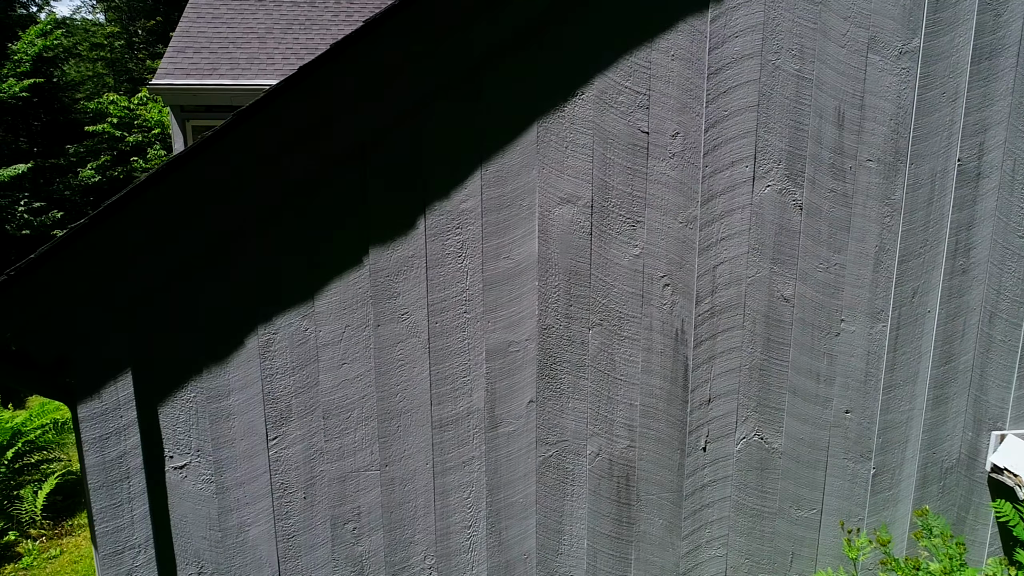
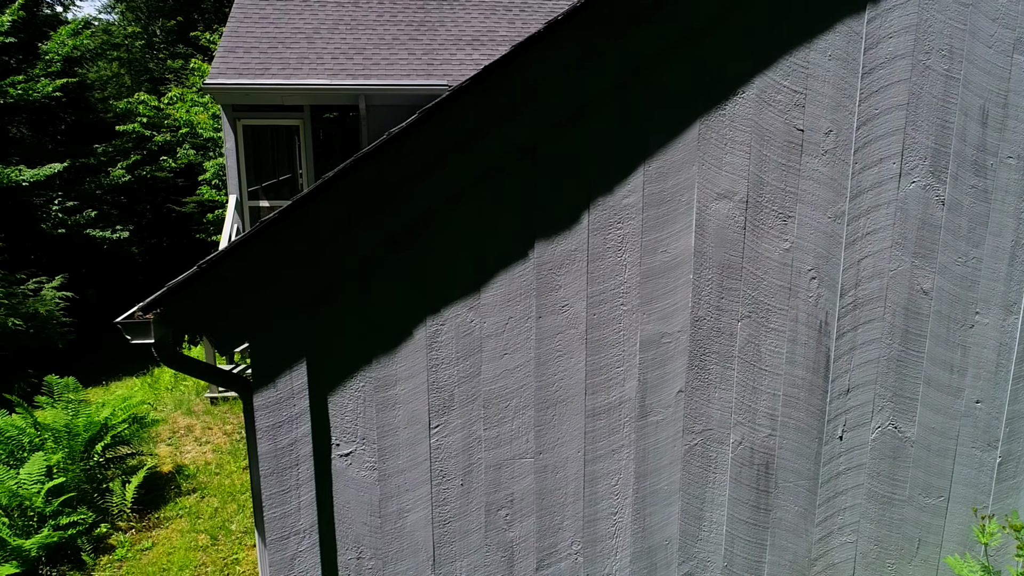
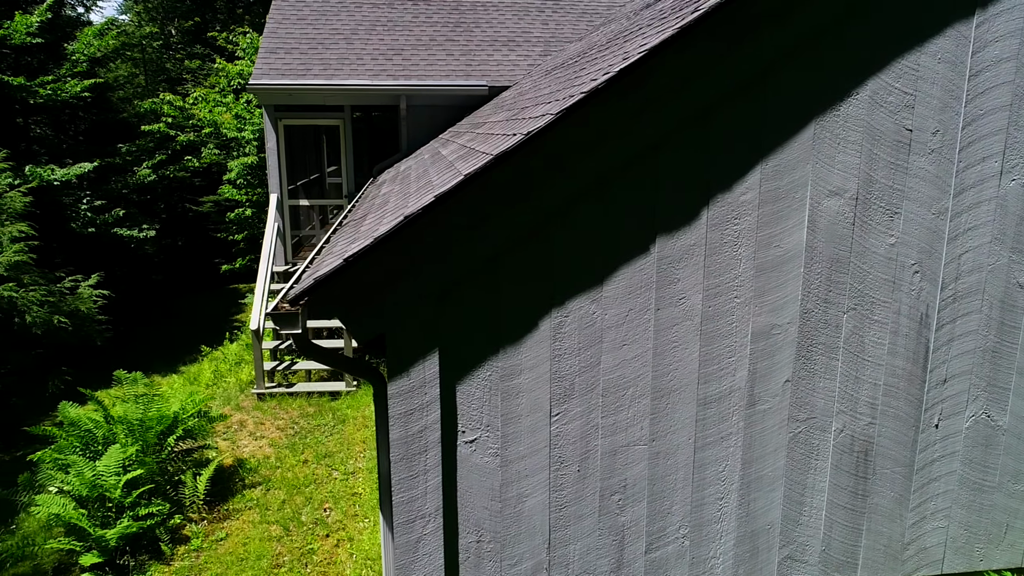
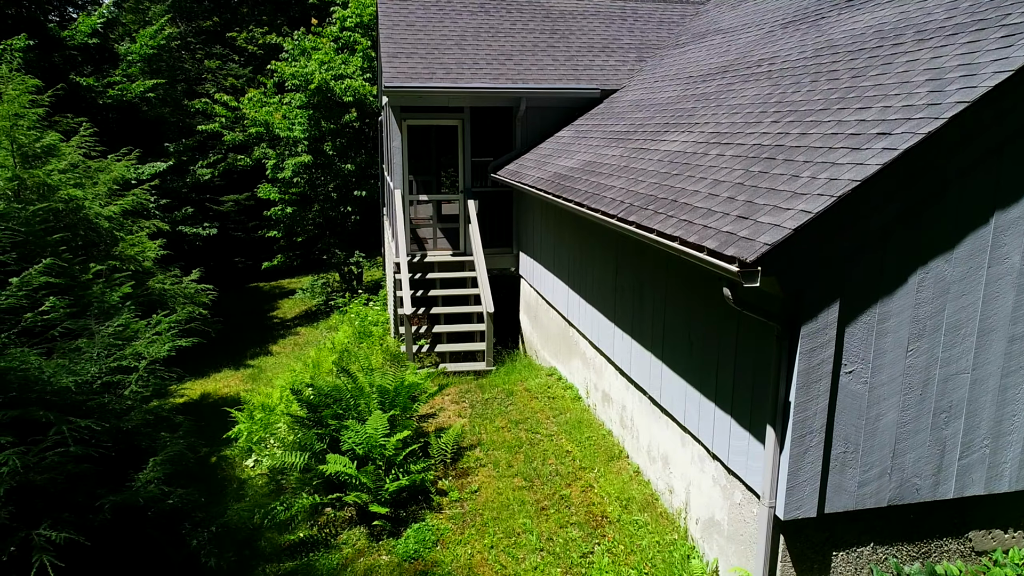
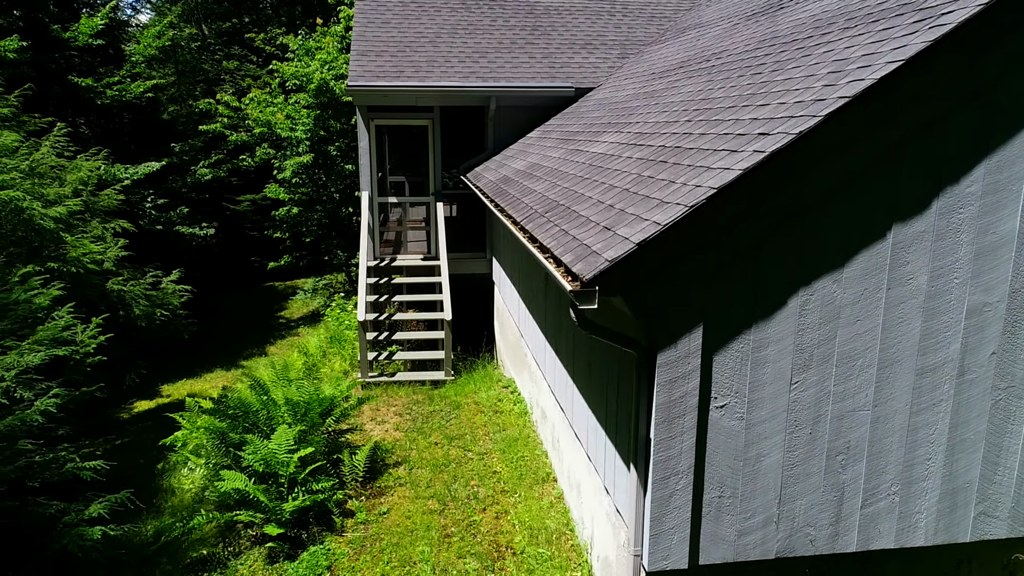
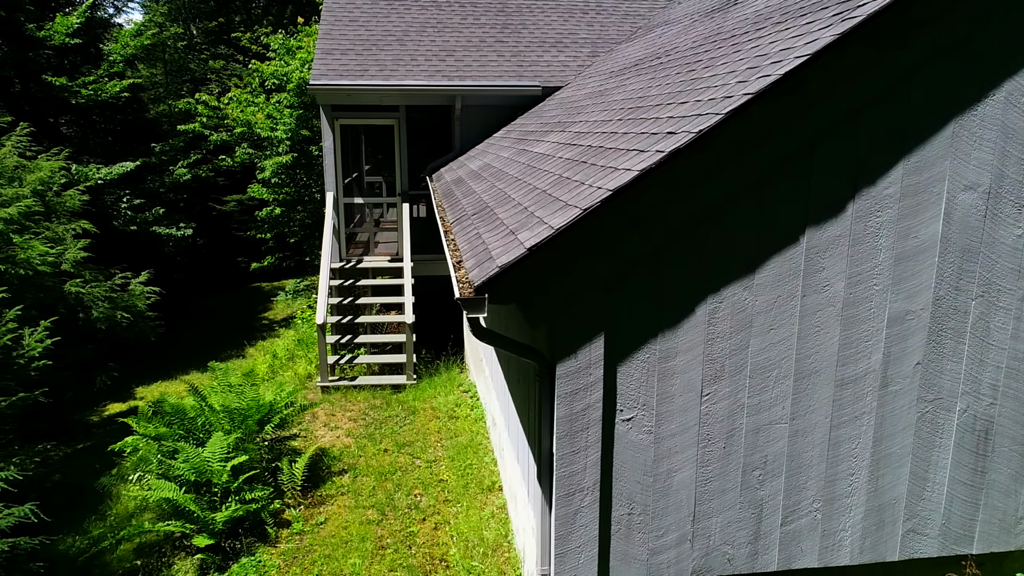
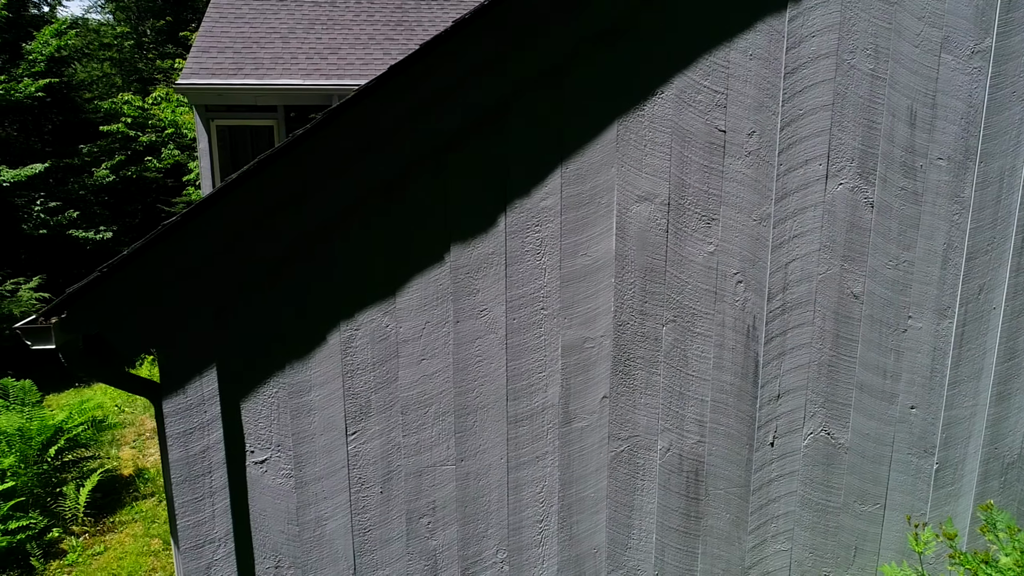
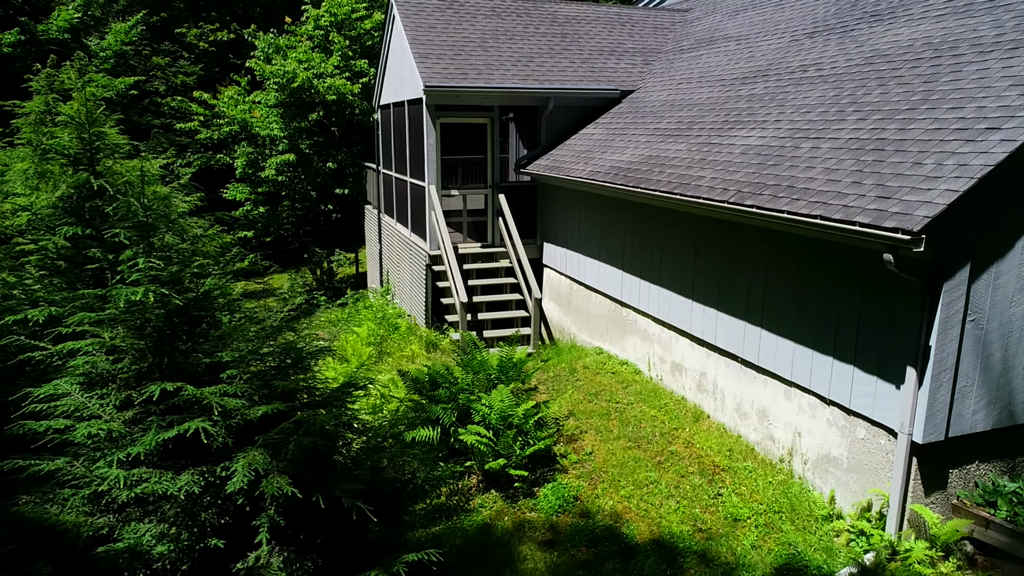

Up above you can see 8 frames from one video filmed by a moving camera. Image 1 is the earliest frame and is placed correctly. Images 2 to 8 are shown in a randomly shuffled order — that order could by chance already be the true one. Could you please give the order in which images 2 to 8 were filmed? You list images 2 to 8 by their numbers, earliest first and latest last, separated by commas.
7, 2, 3, 6, 5, 4, 8
